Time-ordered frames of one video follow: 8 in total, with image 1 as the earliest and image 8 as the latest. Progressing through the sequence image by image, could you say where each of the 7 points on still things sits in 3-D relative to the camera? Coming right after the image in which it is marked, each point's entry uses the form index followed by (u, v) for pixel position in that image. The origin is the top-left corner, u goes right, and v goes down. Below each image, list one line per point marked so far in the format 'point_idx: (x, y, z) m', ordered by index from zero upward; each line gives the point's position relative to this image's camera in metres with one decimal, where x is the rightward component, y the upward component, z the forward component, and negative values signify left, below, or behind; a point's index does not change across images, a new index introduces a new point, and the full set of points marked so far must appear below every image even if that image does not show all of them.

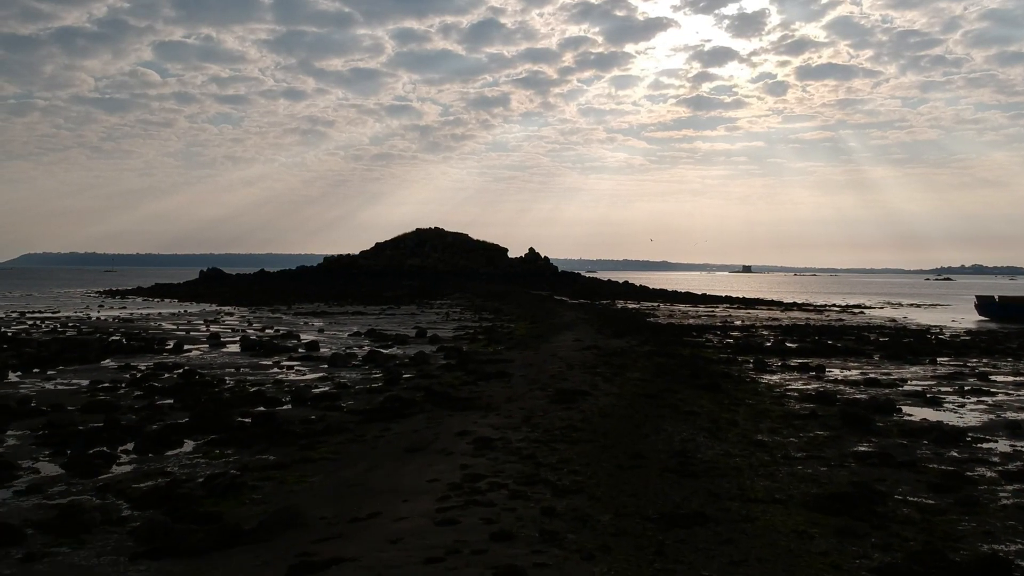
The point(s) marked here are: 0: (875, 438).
0: (+3.6, -1.5, +9.8) m
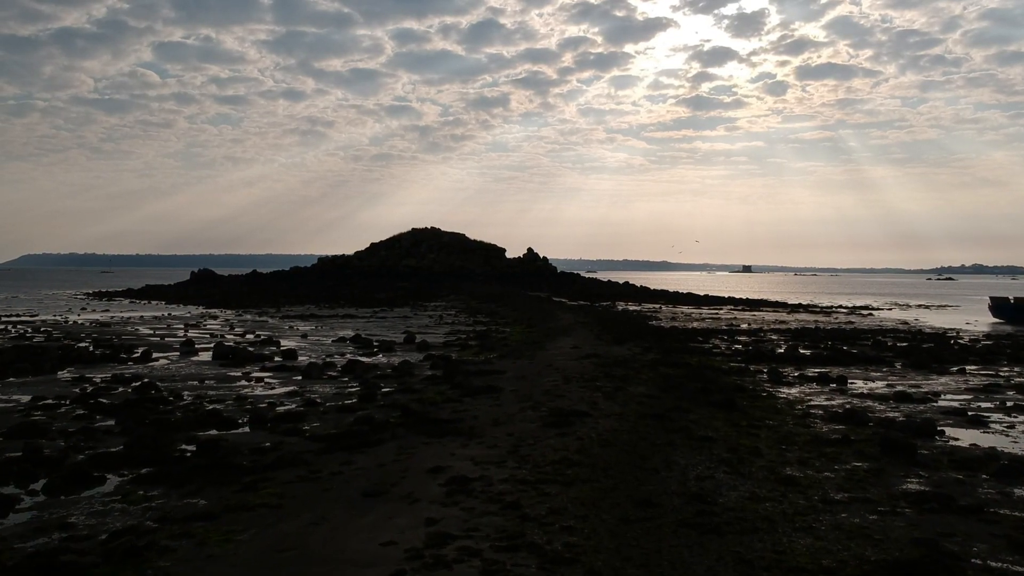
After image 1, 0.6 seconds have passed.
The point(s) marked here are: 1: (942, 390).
0: (+3.4, -1.5, +8.3) m
1: (+6.2, -1.5, +14.5) m
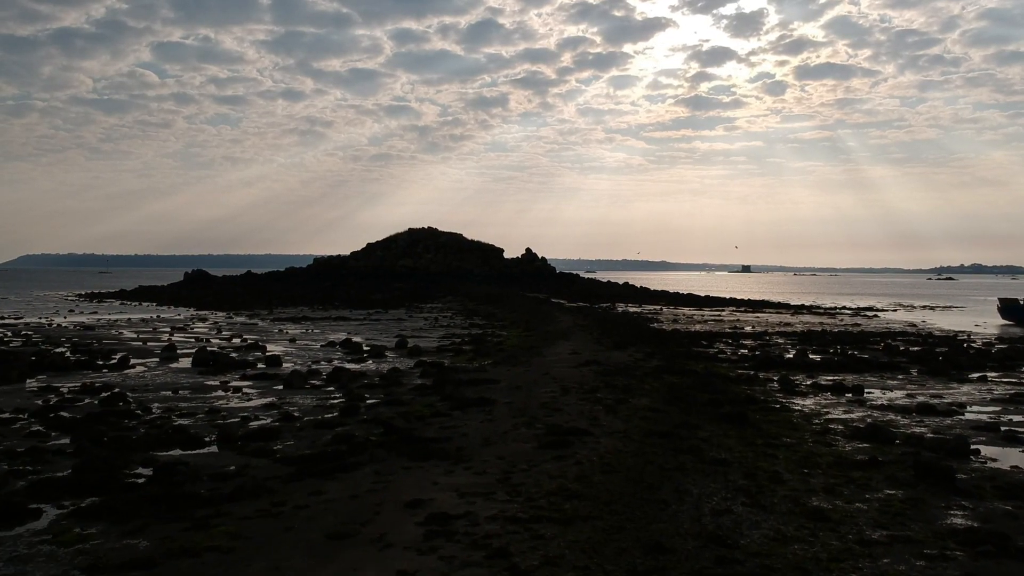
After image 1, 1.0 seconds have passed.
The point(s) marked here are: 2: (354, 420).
0: (+3.4, -1.6, +7.4) m
1: (+6.1, -1.5, +13.6) m
2: (-1.7, -1.5, +11.1) m
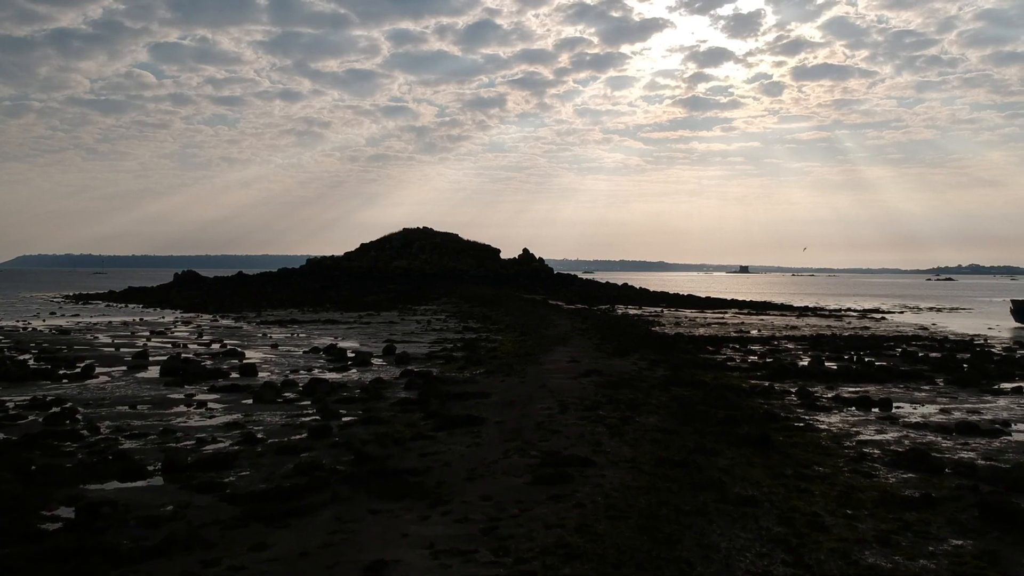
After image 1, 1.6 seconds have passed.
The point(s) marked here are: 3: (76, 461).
0: (+3.3, -1.6, +6.1) m
1: (+6.0, -1.6, +12.2) m
2: (-1.8, -1.5, +9.7) m
3: (-4.0, -1.6, +9.2) m
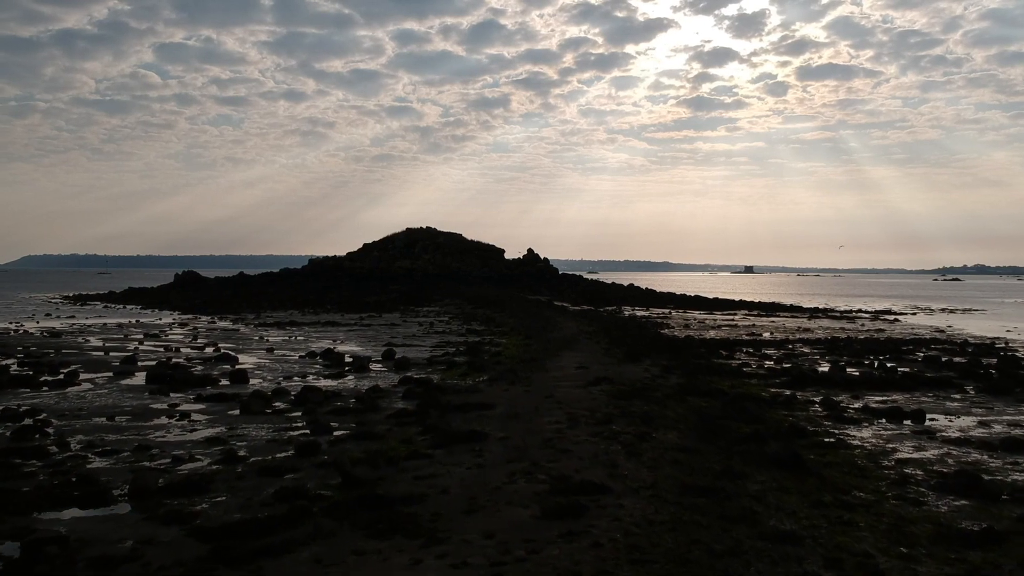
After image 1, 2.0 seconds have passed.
0: (+3.3, -1.7, +5.2) m
1: (+6.1, -1.6, +11.3) m
2: (-1.8, -1.6, +8.9) m
3: (-3.9, -1.6, +8.3) m
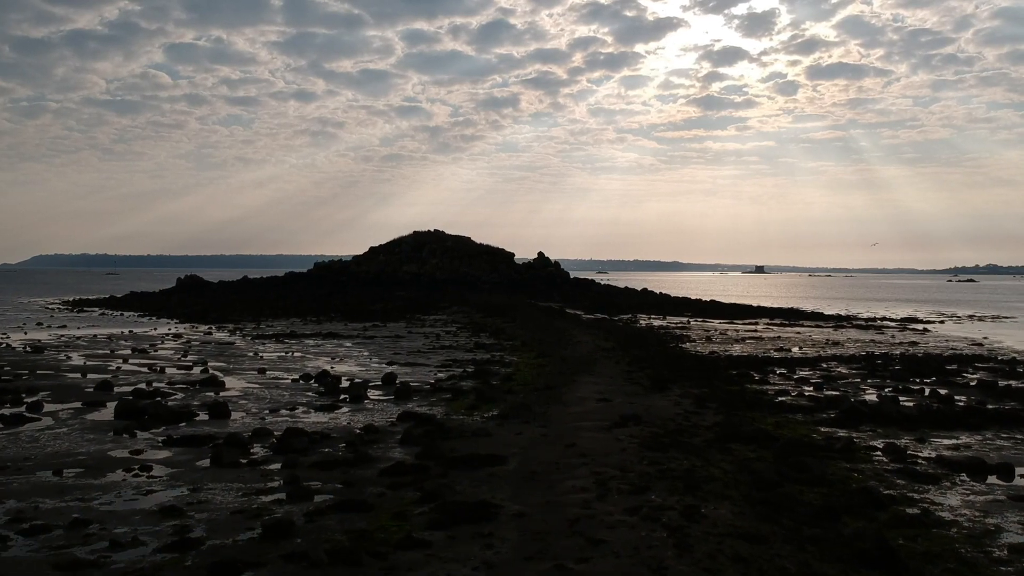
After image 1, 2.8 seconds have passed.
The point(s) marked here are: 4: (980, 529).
0: (+3.4, -2.0, +3.3) m
1: (+6.2, -1.9, +9.5) m
2: (-1.7, -1.9, +7.1) m
3: (-3.8, -1.9, +6.6) m
4: (+3.7, -1.9, +8.0) m
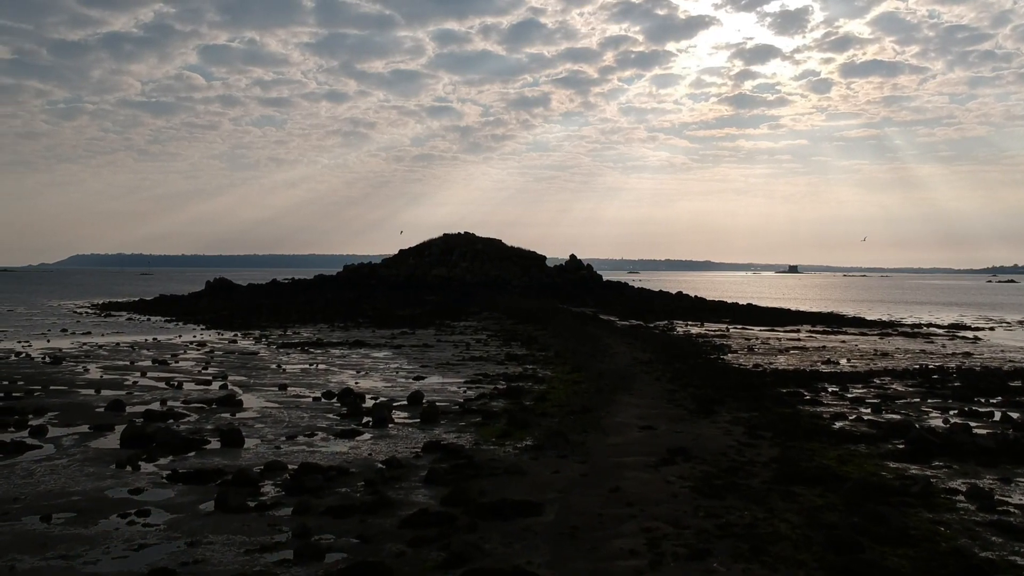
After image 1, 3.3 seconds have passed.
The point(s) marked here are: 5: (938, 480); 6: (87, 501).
0: (+3.5, -2.2, +2.1) m
1: (+6.6, -2.2, +8.1) m
2: (-1.4, -2.1, +6.0) m
3: (-3.6, -2.2, +5.6) m
4: (+4.0, -2.2, +6.8) m
5: (+4.6, -2.1, +11.0) m
6: (-4.3, -2.1, +10.1) m
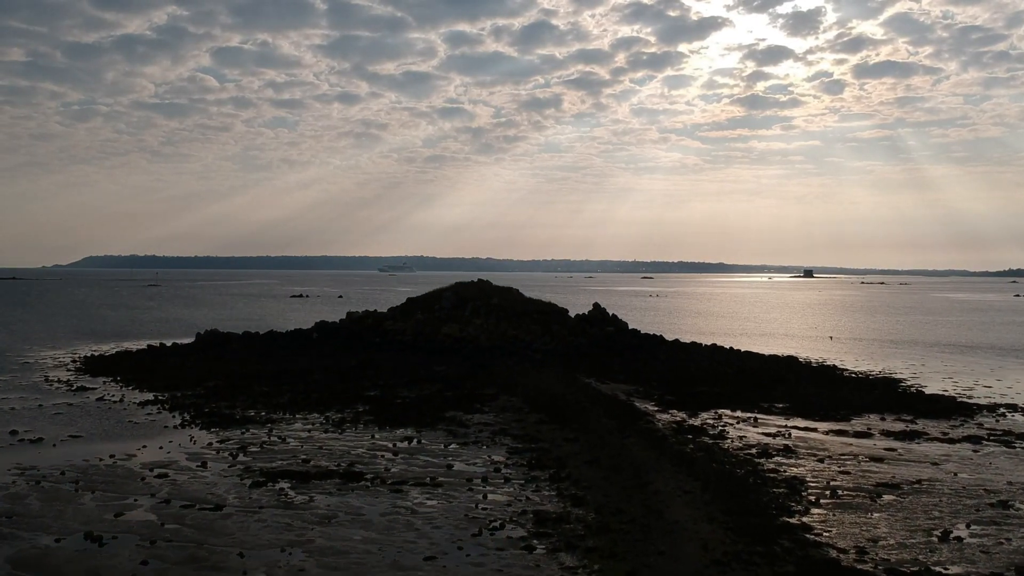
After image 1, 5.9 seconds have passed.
0: (+3.9, -5.3, -3.6) m
1: (+7.0, -5.3, +2.4) m
2: (-1.0, -5.2, +0.4) m
3: (-3.2, -5.3, 0.0) m
4: (+4.4, -5.3, +1.1) m
5: (+5.1, -5.2, +5.4) m
6: (-3.8, -5.2, +4.5) m
